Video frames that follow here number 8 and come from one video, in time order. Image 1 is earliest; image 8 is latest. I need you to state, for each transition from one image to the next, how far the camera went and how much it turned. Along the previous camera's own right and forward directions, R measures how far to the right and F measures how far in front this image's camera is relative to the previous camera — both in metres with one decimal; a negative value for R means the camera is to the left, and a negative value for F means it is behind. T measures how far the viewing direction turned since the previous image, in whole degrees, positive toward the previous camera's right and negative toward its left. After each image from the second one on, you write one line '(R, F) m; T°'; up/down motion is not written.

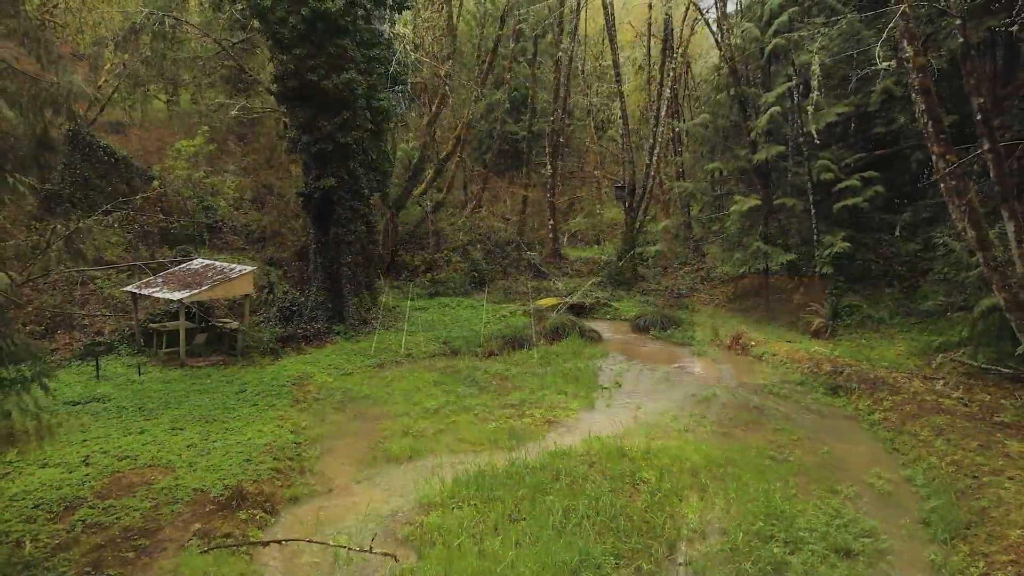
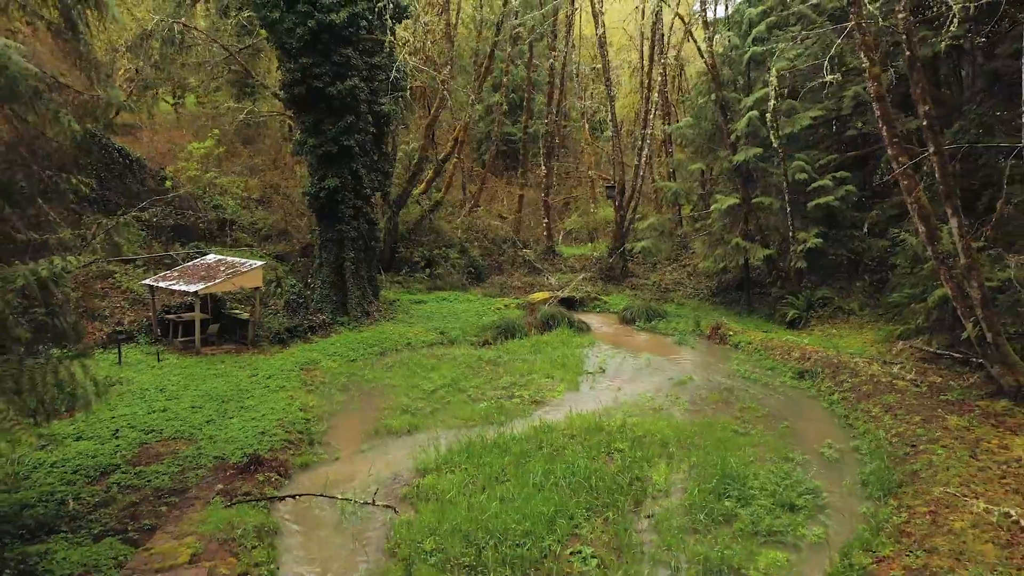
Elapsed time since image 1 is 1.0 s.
(+0.2, -0.9) m; 0°
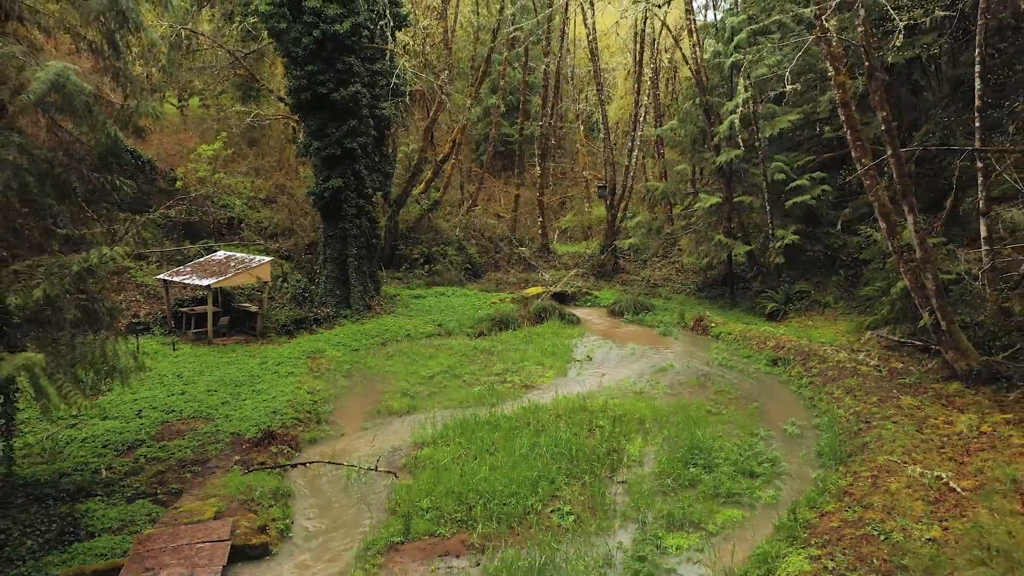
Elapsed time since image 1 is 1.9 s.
(+0.1, -0.8) m; 0°
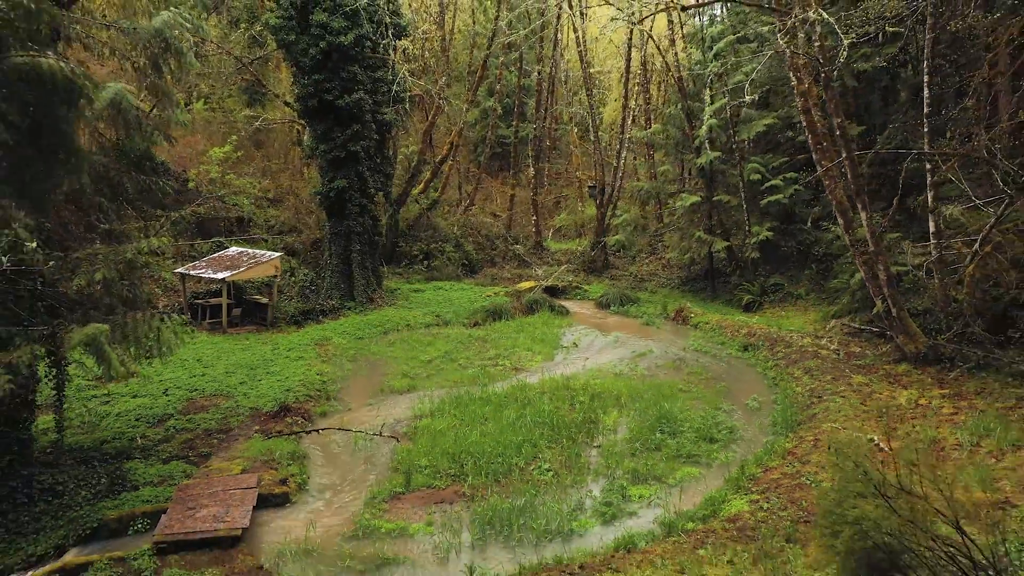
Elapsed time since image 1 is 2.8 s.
(+0.1, -1.0) m; 0°
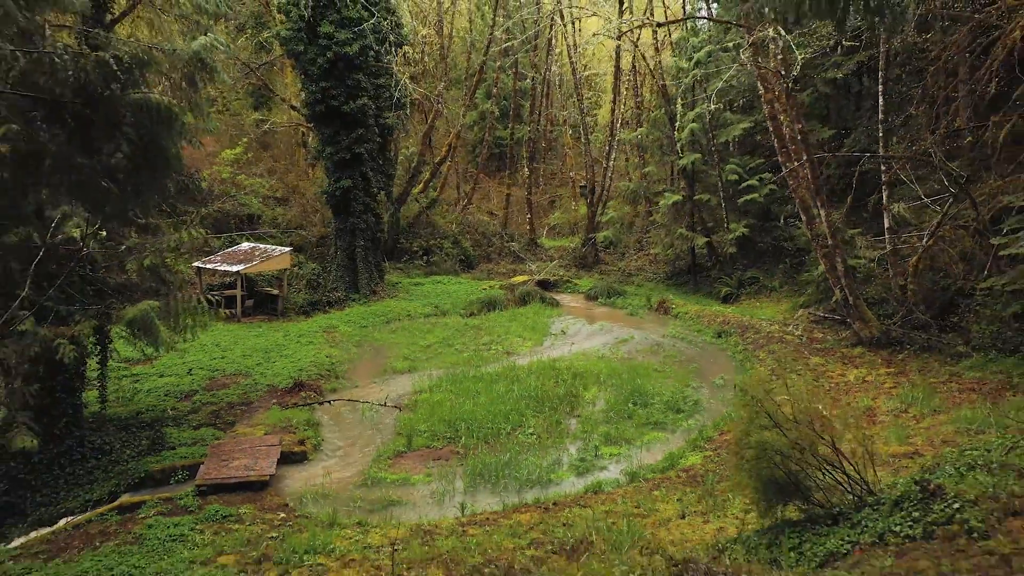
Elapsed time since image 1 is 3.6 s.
(+0.1, -1.1) m; 0°
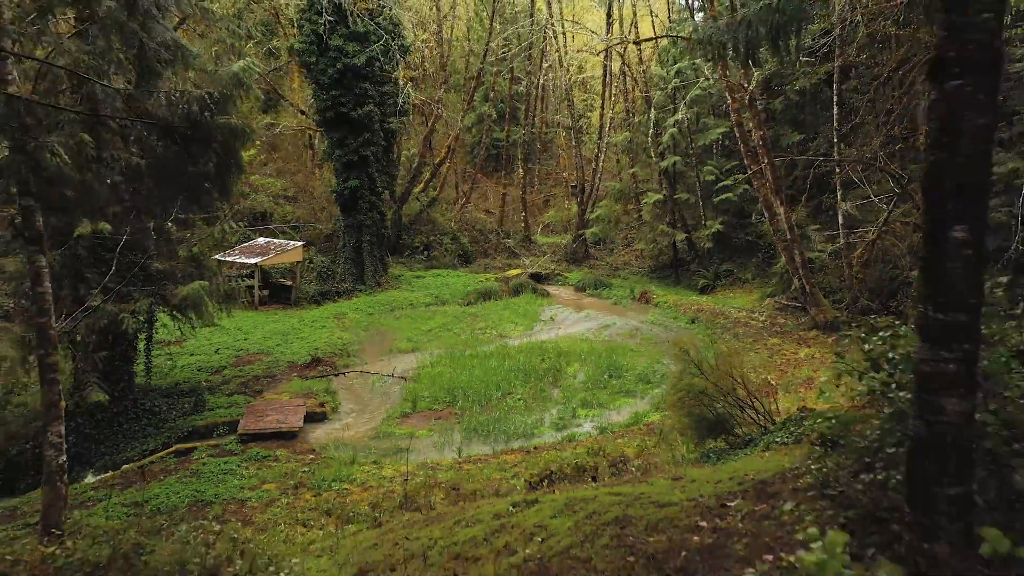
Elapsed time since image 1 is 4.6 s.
(+0.1, -1.5) m; 0°
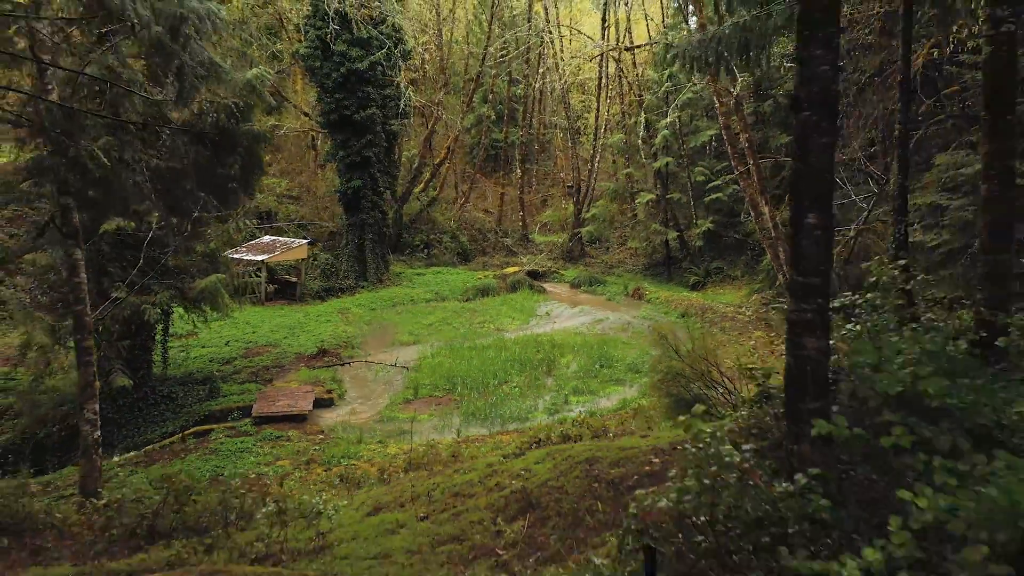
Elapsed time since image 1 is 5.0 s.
(0.0, -0.6) m; 0°
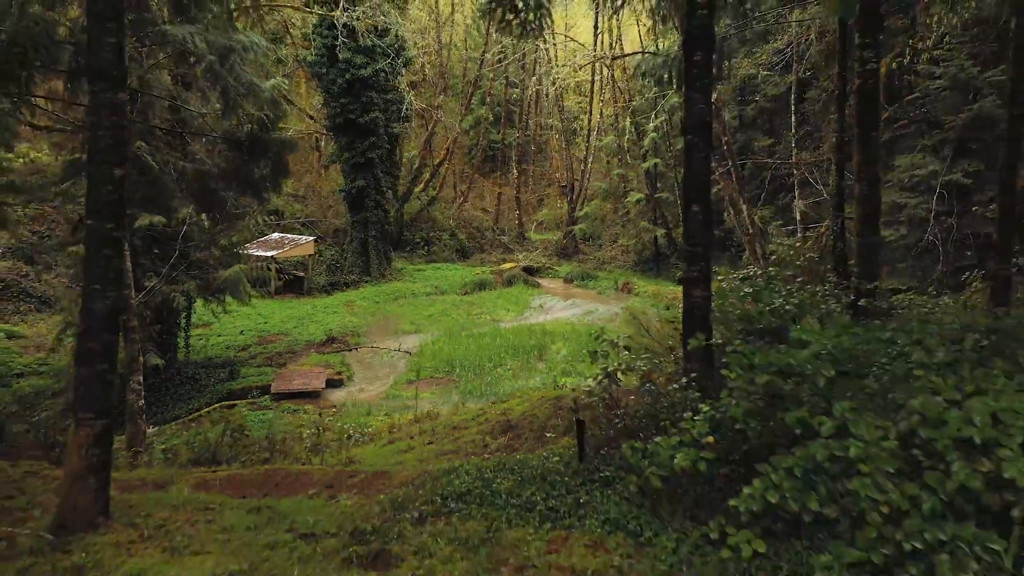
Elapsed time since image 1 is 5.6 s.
(+0.1, -1.0) m; 0°
